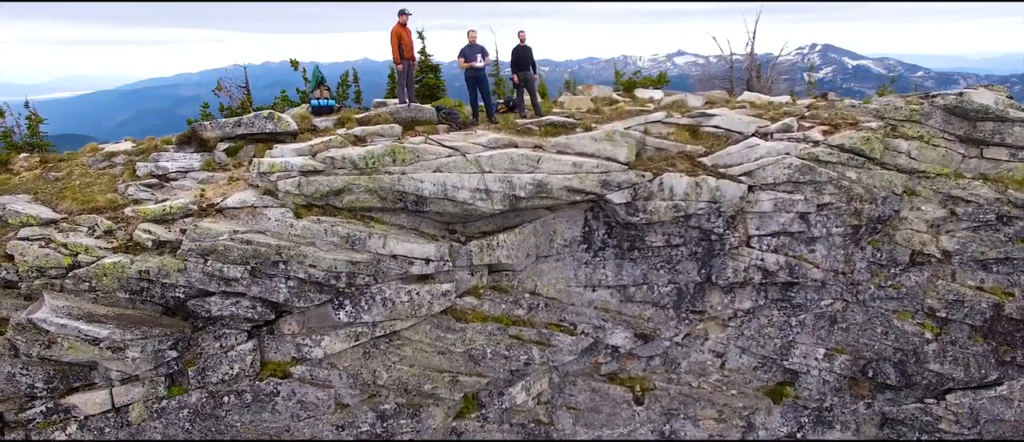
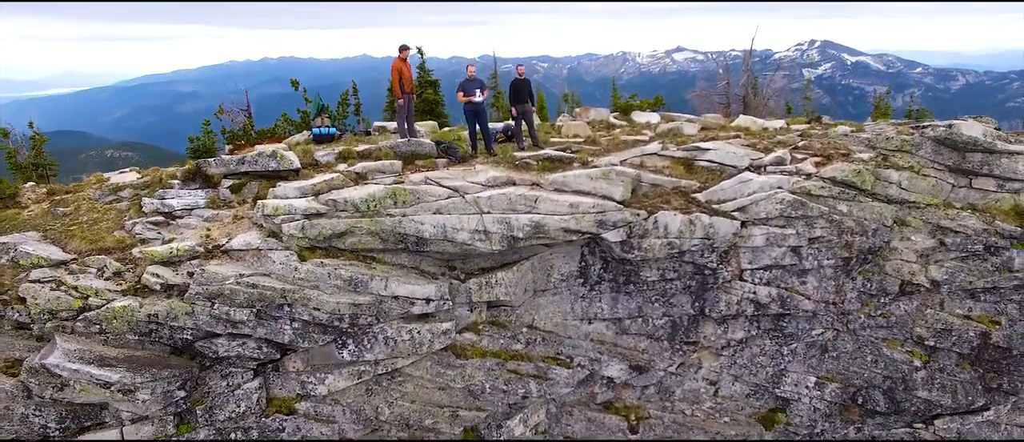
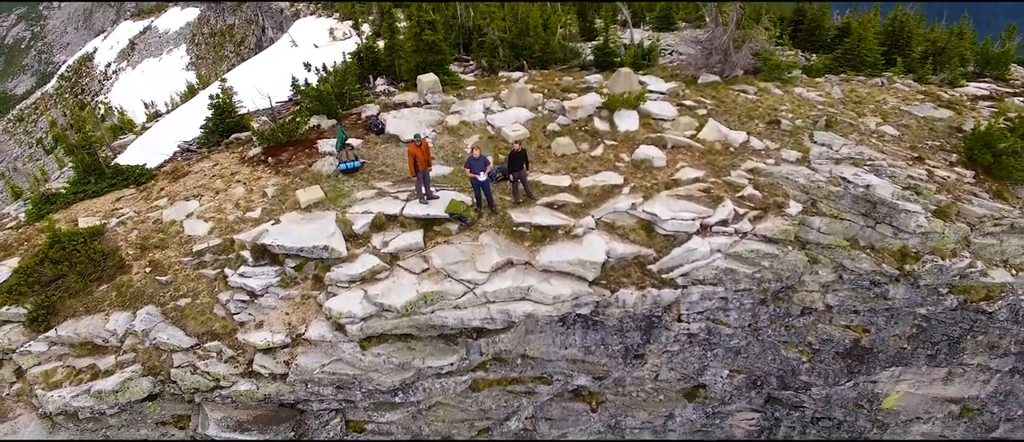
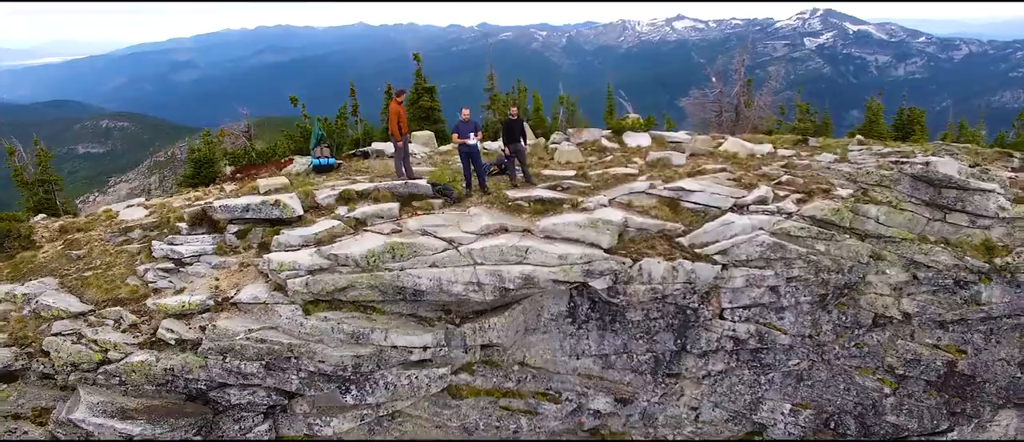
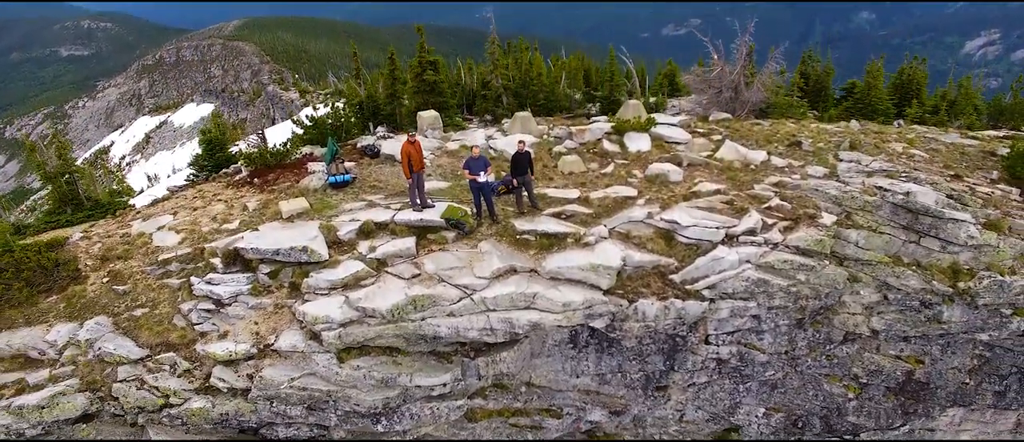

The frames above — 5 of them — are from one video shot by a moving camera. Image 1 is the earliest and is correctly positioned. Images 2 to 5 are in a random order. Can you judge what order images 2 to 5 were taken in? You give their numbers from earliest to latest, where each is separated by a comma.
2, 4, 5, 3
